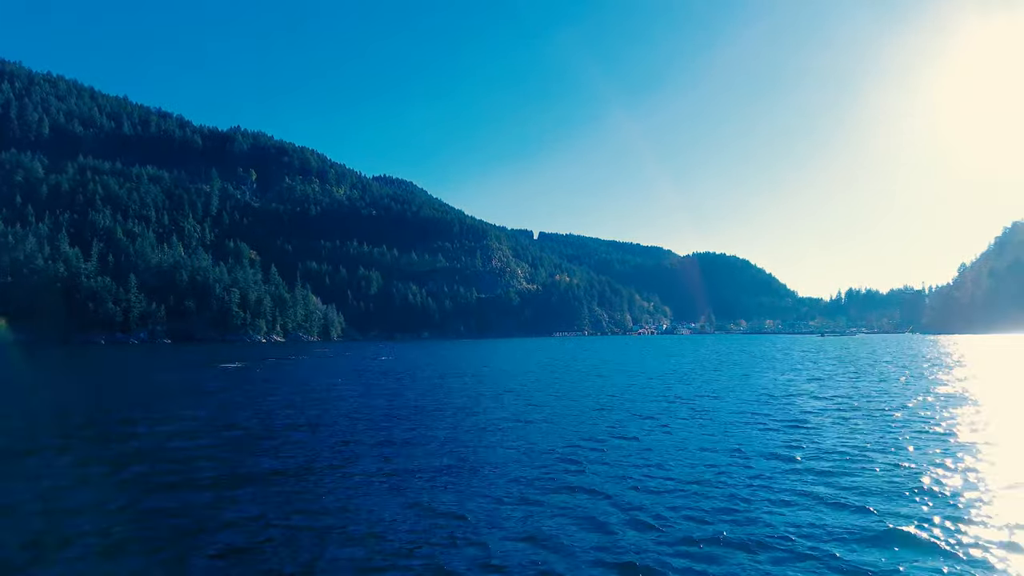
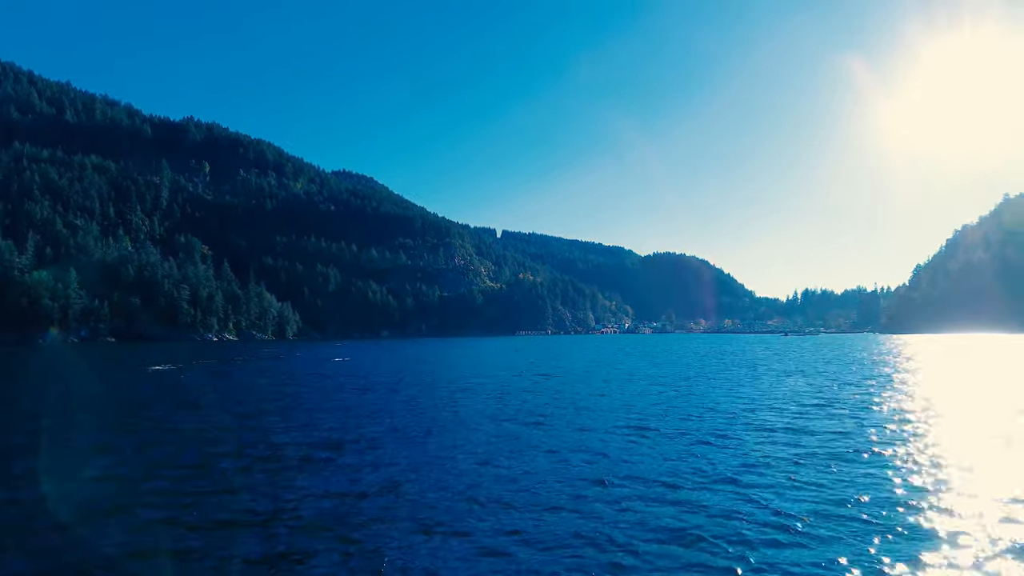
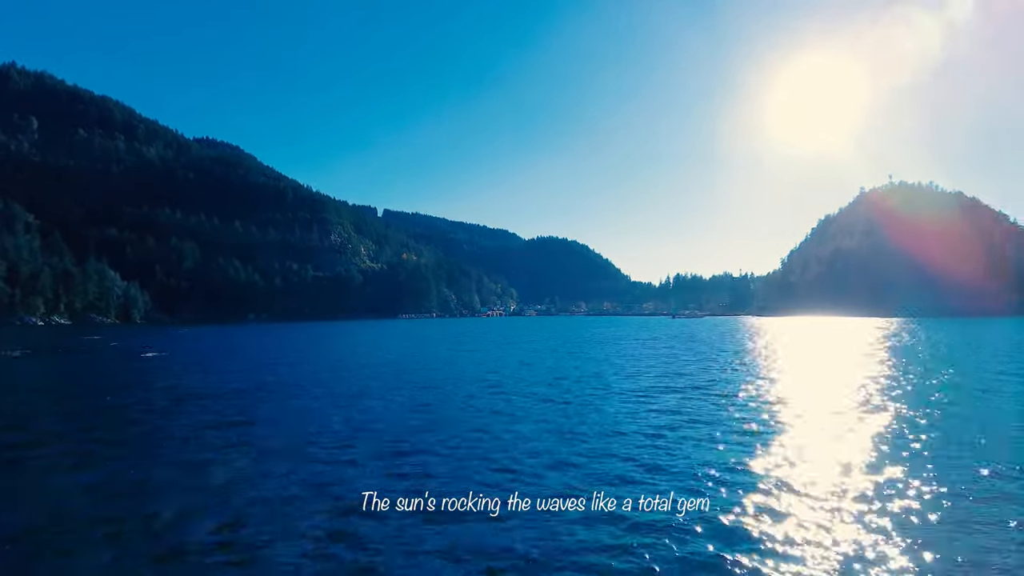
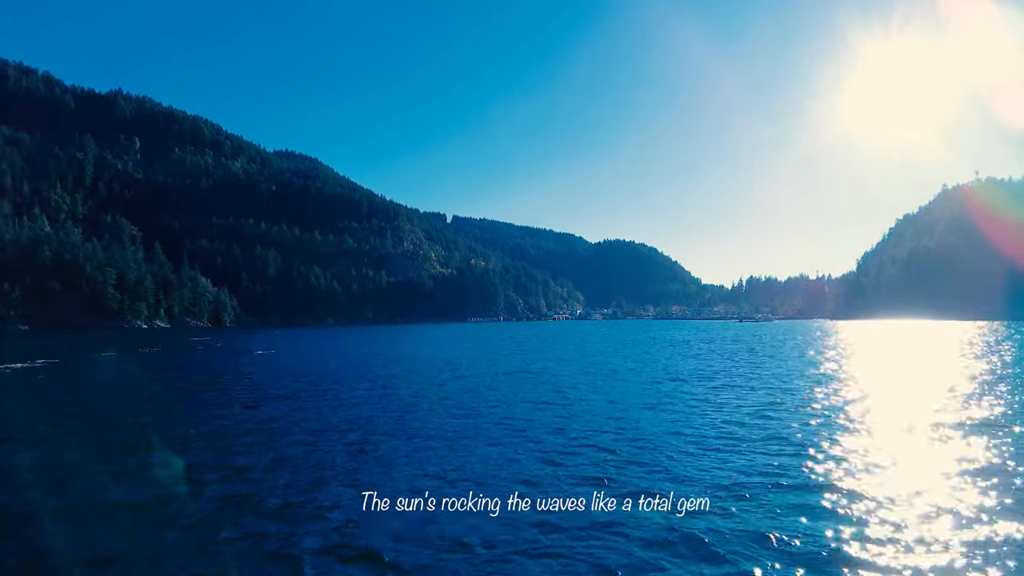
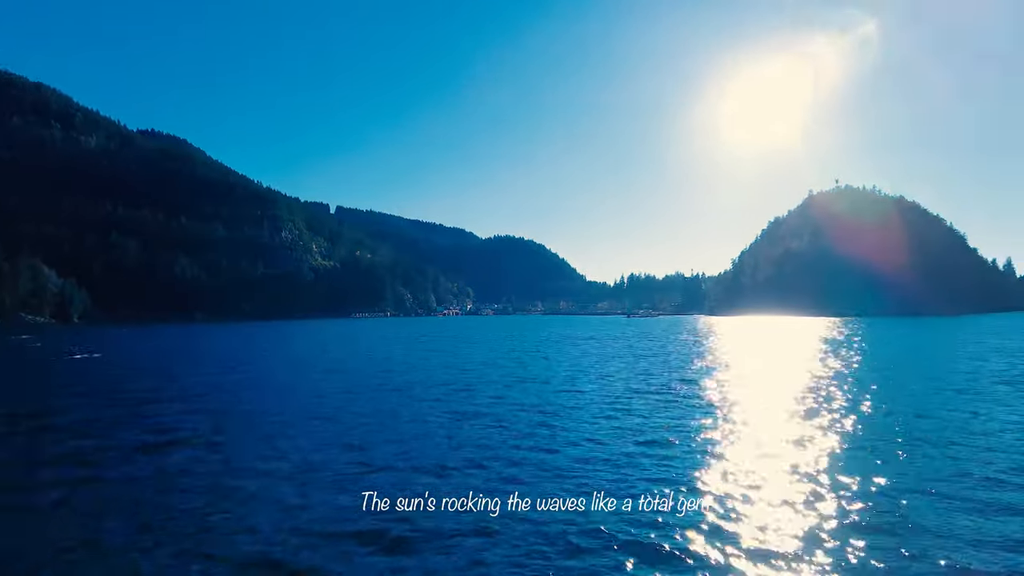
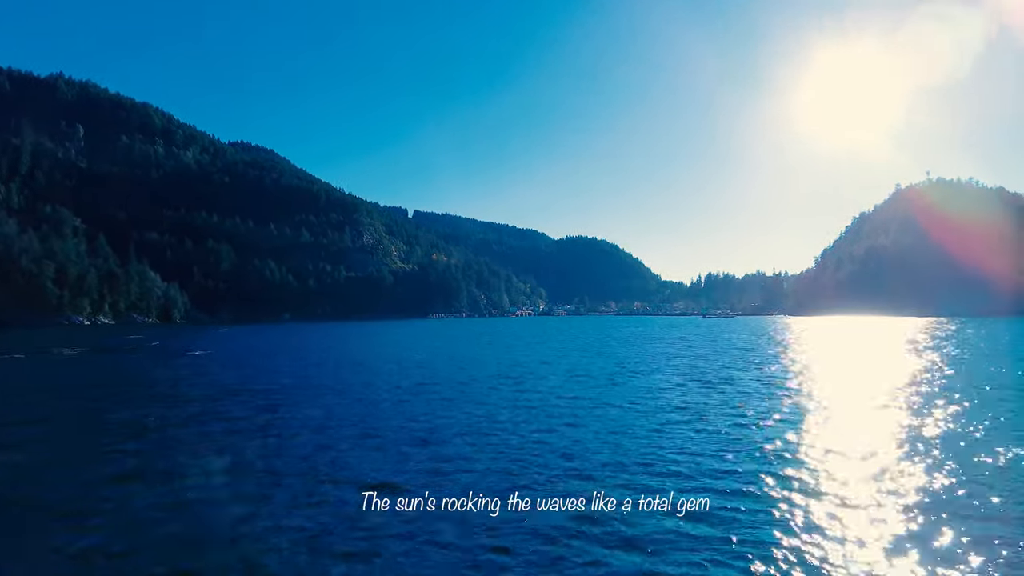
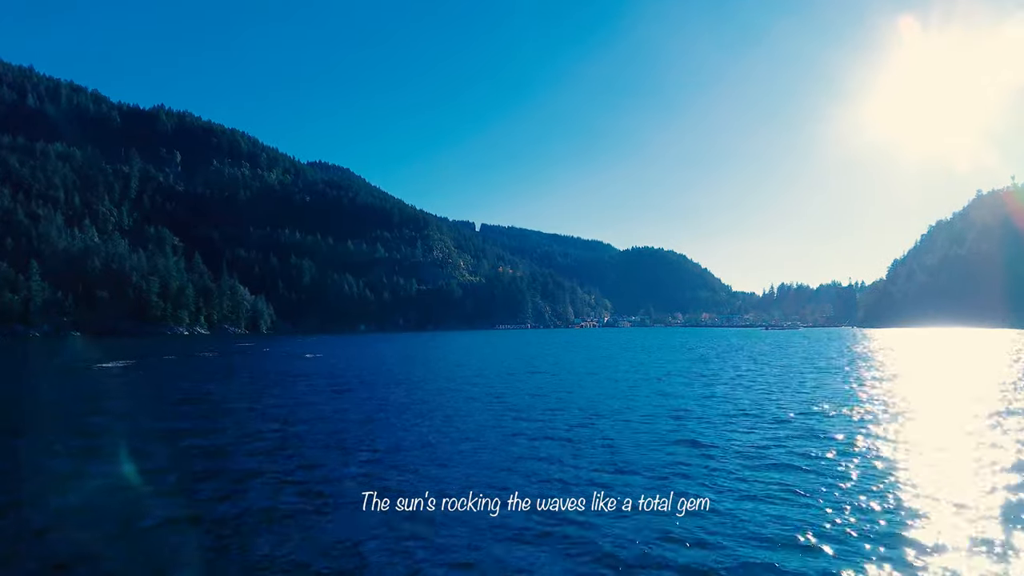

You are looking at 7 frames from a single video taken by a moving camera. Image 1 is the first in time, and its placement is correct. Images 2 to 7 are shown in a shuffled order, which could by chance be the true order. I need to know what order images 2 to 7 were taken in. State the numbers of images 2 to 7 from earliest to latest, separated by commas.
2, 7, 4, 6, 3, 5
